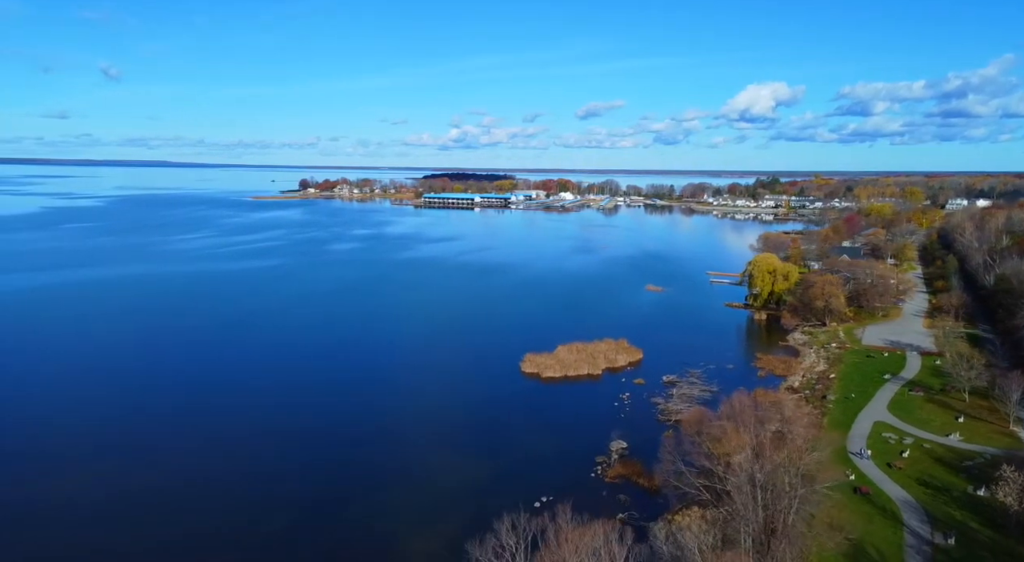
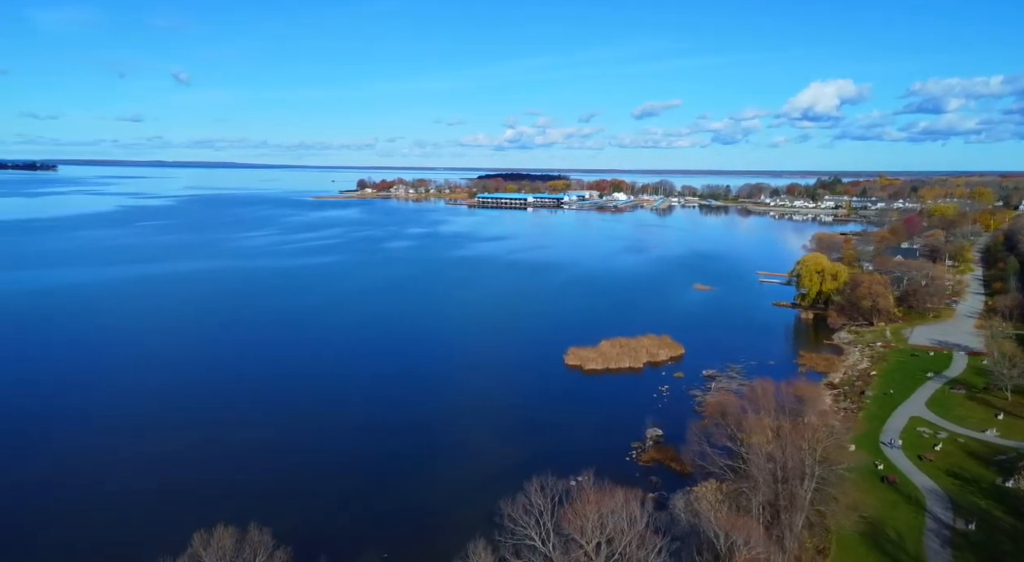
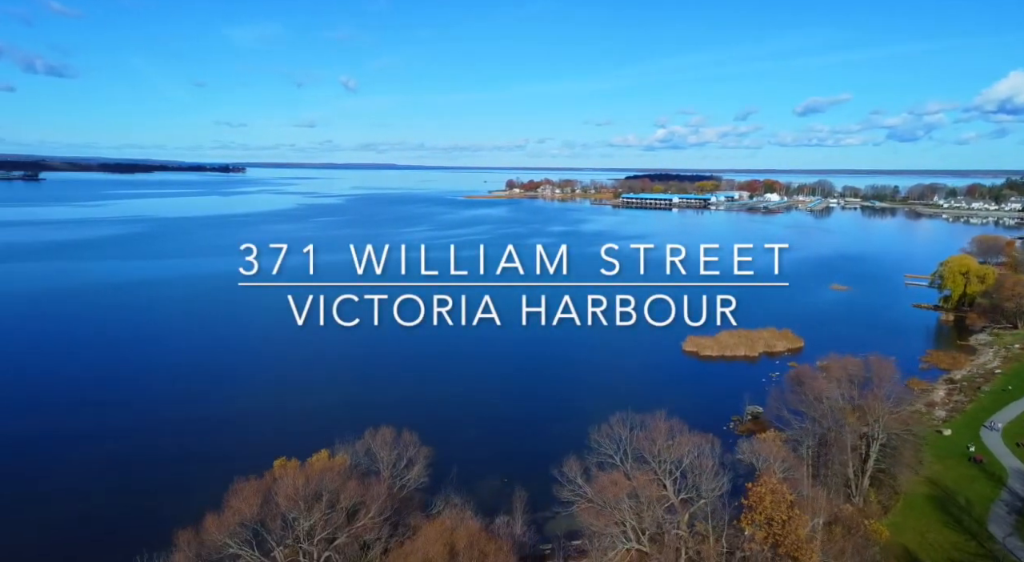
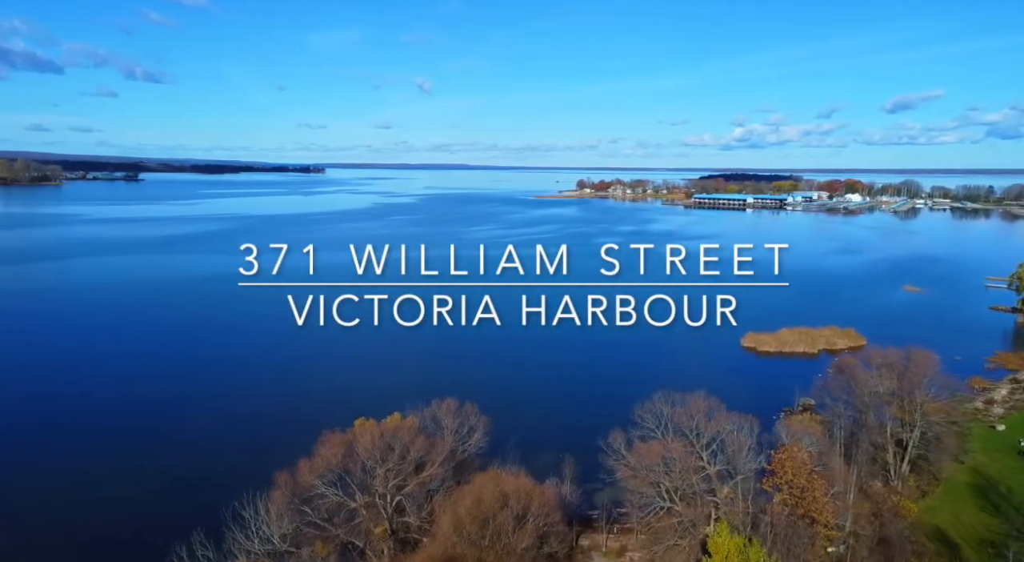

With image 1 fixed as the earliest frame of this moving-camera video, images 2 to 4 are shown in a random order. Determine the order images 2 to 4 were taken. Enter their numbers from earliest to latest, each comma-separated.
2, 3, 4
